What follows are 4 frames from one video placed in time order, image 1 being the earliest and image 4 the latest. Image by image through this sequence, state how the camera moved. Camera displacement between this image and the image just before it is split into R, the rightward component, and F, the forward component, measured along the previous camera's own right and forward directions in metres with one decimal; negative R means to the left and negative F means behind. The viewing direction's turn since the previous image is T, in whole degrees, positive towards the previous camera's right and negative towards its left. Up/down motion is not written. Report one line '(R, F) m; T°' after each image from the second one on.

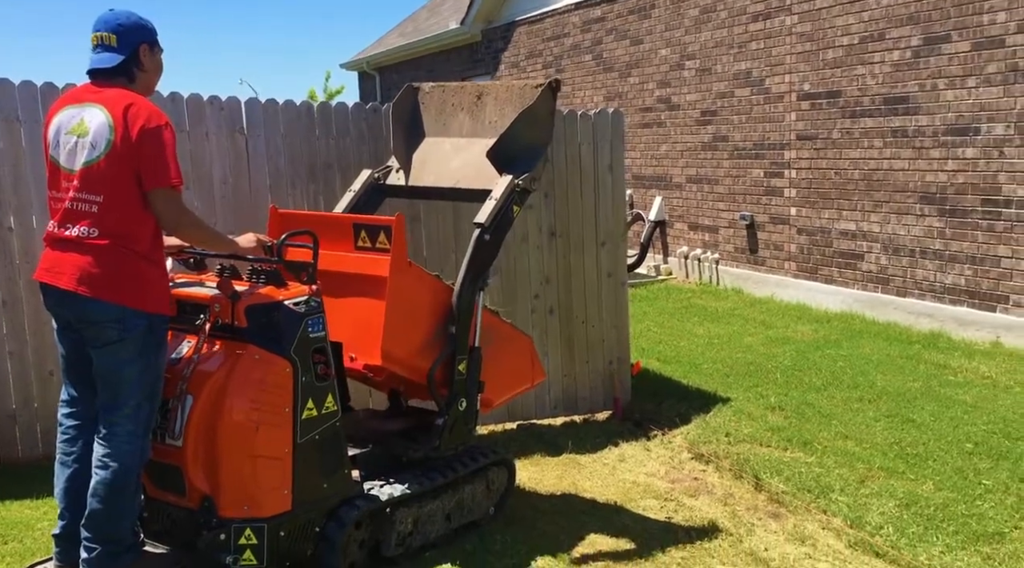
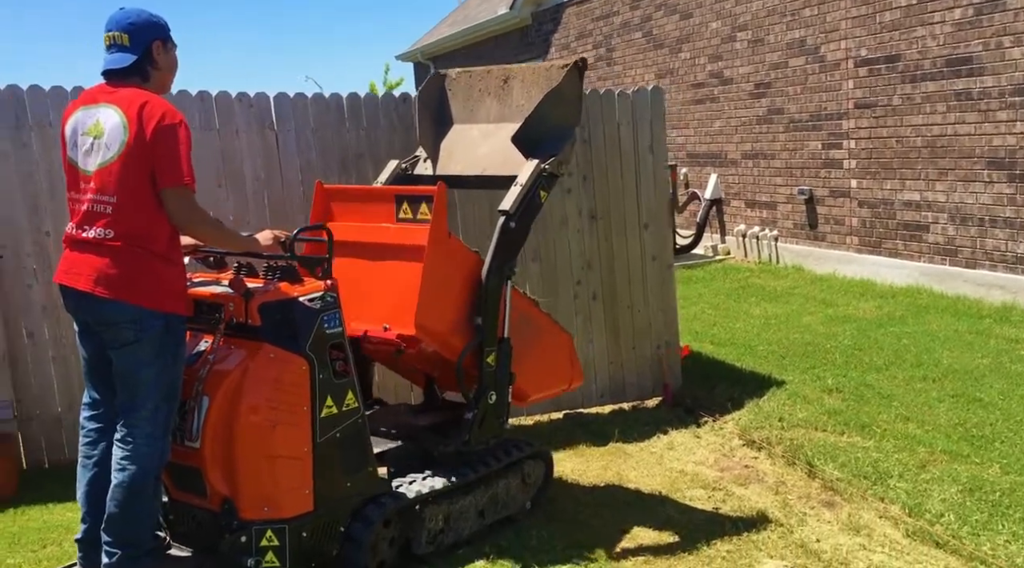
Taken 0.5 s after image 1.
(+0.2, +0.1) m; -4°
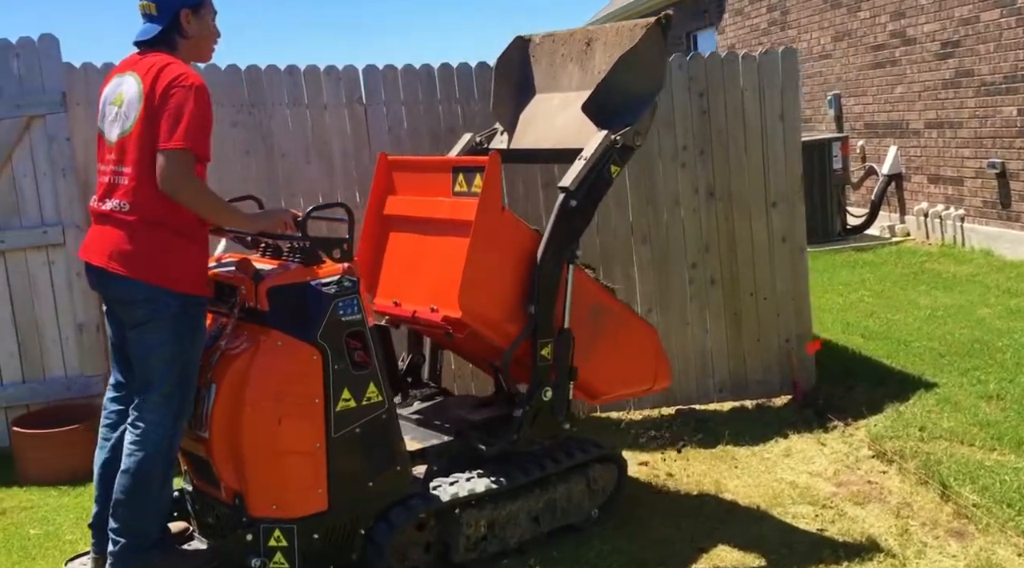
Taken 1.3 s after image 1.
(+0.6, +0.5) m; -12°
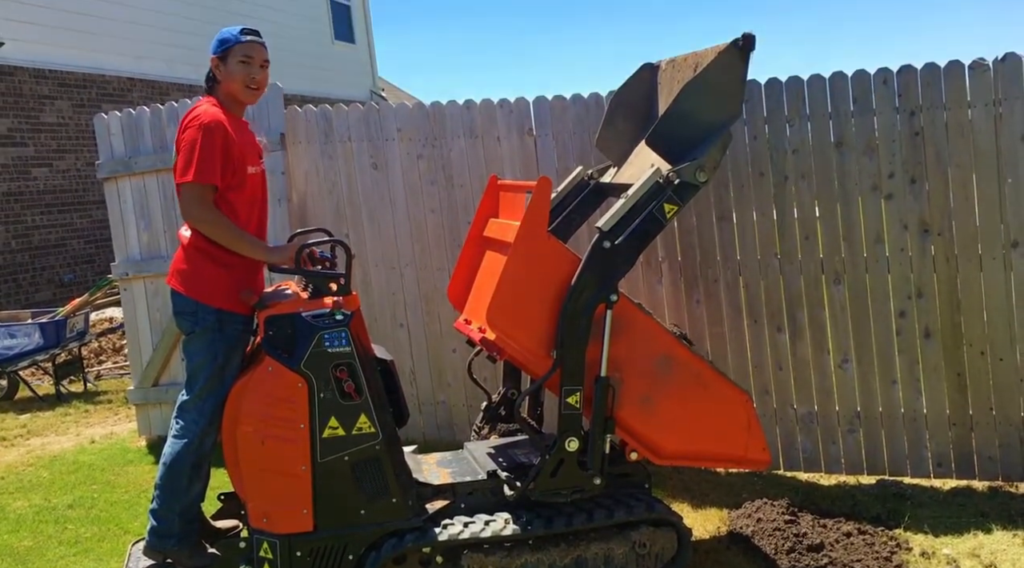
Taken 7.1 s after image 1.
(+1.5, +0.5) m; -27°
